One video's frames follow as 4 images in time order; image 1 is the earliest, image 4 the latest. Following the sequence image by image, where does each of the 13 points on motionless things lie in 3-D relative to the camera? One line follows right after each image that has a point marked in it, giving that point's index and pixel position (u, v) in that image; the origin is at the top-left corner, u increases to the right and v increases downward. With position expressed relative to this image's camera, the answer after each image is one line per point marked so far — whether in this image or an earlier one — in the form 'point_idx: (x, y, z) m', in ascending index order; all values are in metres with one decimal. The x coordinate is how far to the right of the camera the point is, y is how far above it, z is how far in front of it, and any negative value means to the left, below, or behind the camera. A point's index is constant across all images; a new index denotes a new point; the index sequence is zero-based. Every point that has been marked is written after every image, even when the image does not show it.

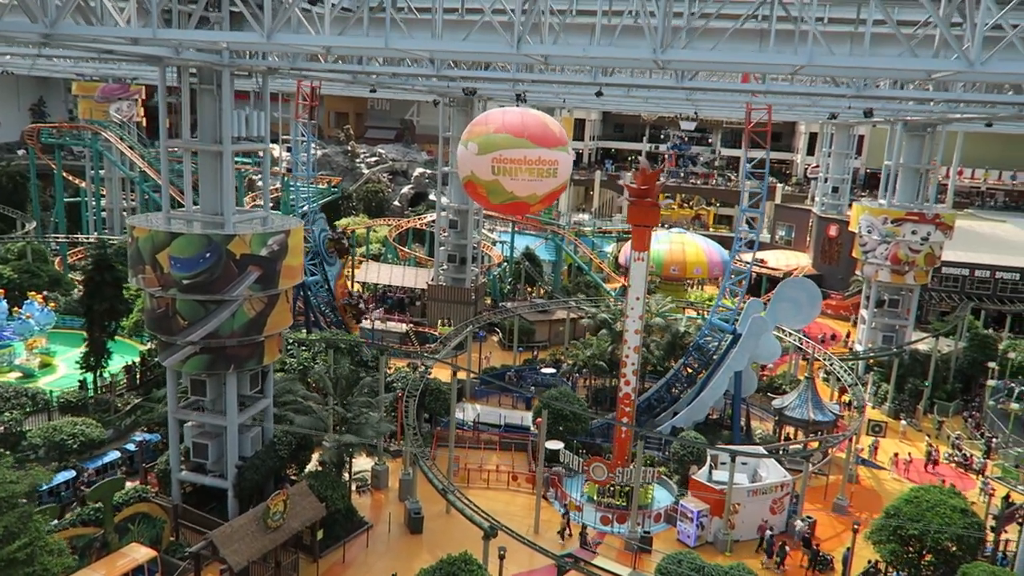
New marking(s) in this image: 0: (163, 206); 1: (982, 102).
0: (-6.6, +1.6, +15.6) m
1: (+9.3, +3.7, +16.5) m
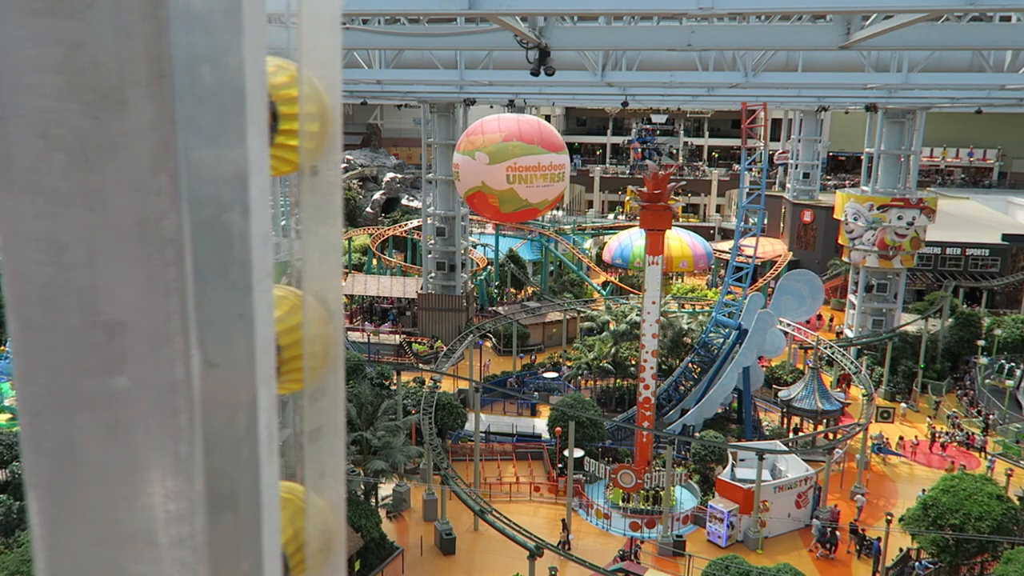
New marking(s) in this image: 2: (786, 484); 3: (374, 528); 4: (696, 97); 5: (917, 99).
0: (-6.1, +0.9, +15.0) m
1: (+9.5, +3.9, +16.8) m
2: (+5.9, -4.3, +18.0) m
3: (-2.6, -4.6, +15.8) m
4: (+4.3, +4.4, +19.1) m
5: (+9.4, +4.4, +19.2) m
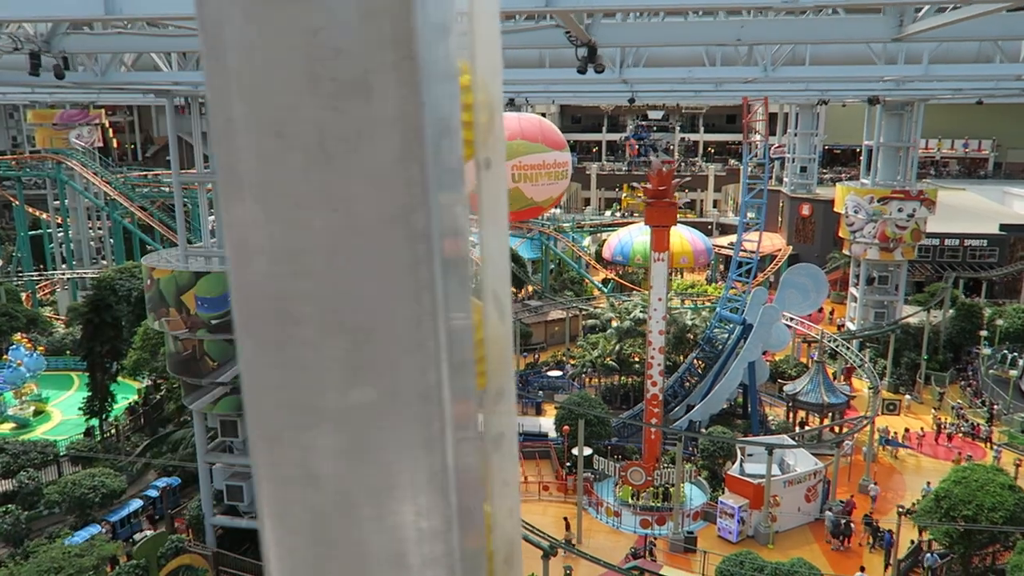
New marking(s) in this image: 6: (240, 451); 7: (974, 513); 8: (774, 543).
0: (-6.0, +0.8, +14.9) m
1: (+9.6, +4.1, +16.8) m
2: (+6.1, -4.1, +18.0) m
3: (-2.4, -4.6, +15.8) m
4: (+4.3, +4.5, +19.1) m
5: (+9.4, +4.6, +19.2) m
6: (-5.3, -3.2, +16.2) m
7: (+8.0, -3.9, +14.3) m
8: (+5.5, -5.4, +17.5) m
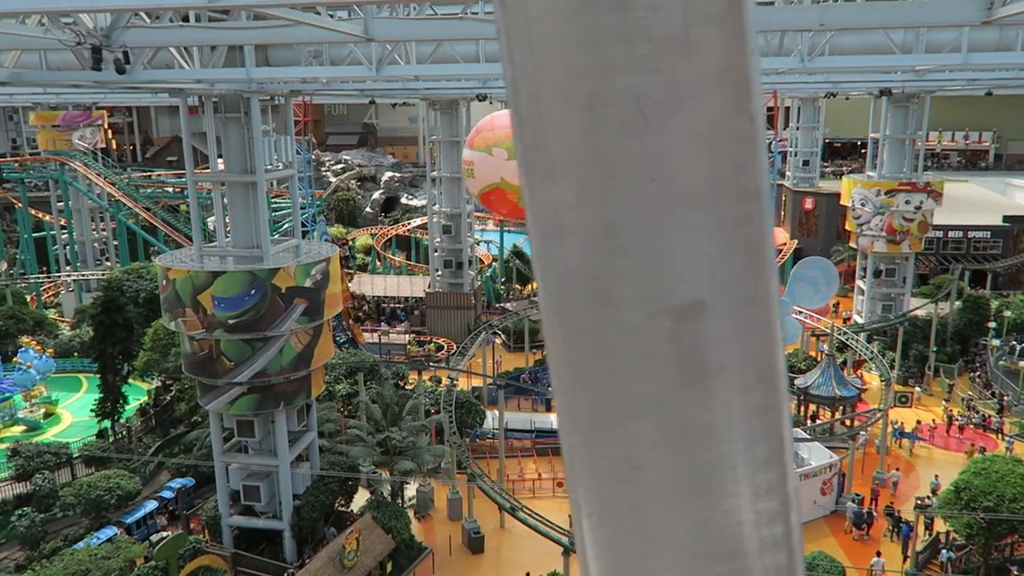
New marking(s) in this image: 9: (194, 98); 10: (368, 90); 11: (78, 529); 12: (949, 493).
0: (-5.7, +0.8, +14.9) m
1: (+9.8, +4.3, +16.8) m
2: (+6.5, -4.0, +18.0) m
3: (-2.0, -4.6, +15.7) m
4: (+4.5, +4.6, +19.1) m
5: (+9.7, +4.7, +19.2) m
6: (-5.0, -3.2, +16.1) m
7: (+8.3, -3.7, +14.3) m
8: (+5.9, -5.2, +17.5) m
9: (-5.5, +3.2, +14.2) m
10: (-3.2, +4.4, +18.4) m
11: (-8.5, -4.7, +16.3) m
12: (+7.9, -3.7, +15.0) m
